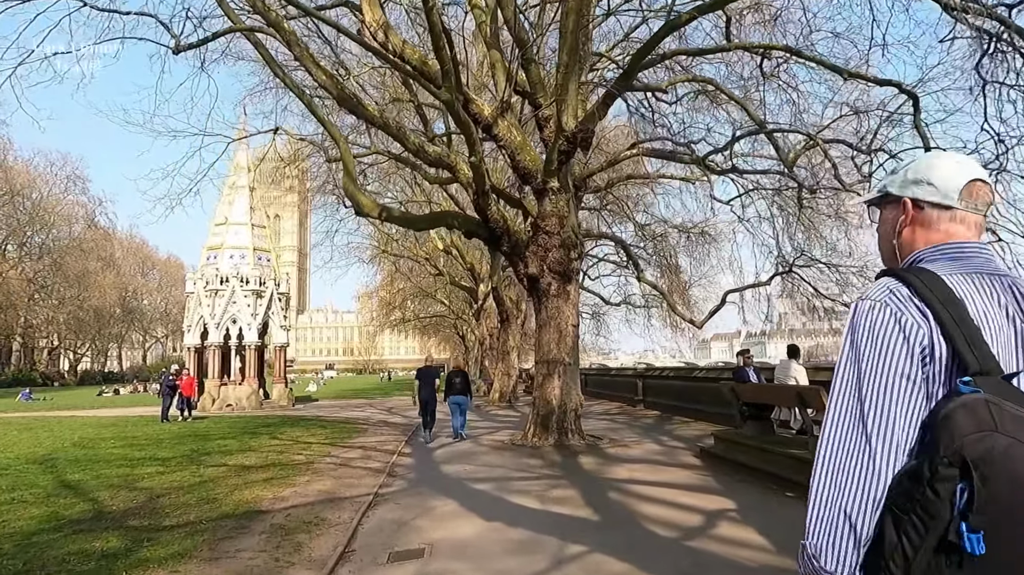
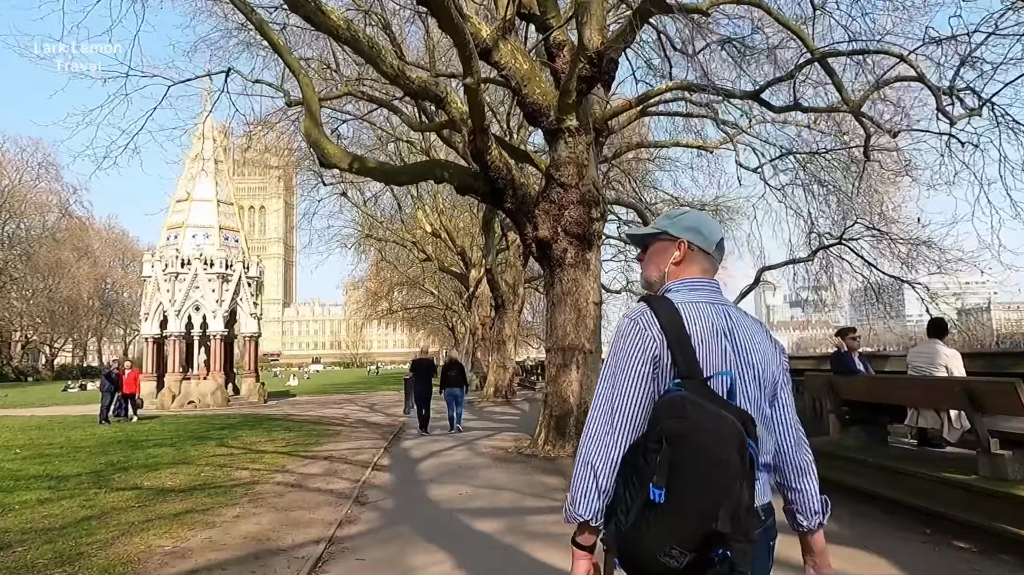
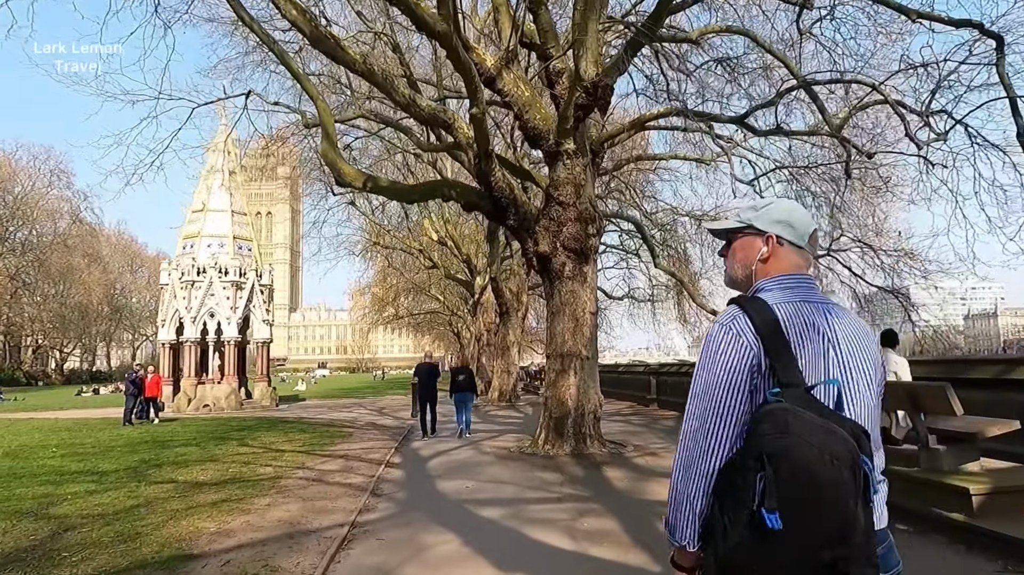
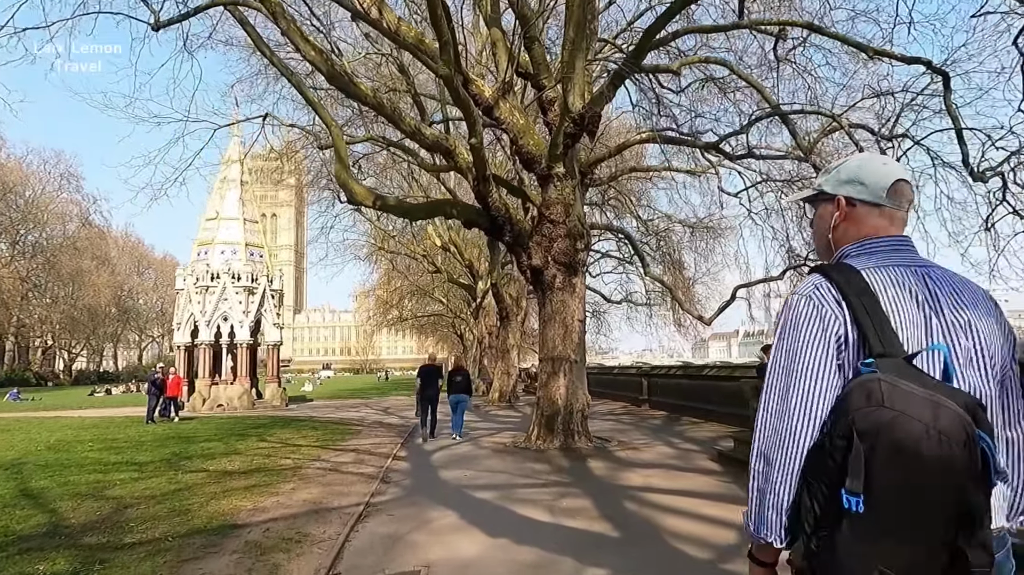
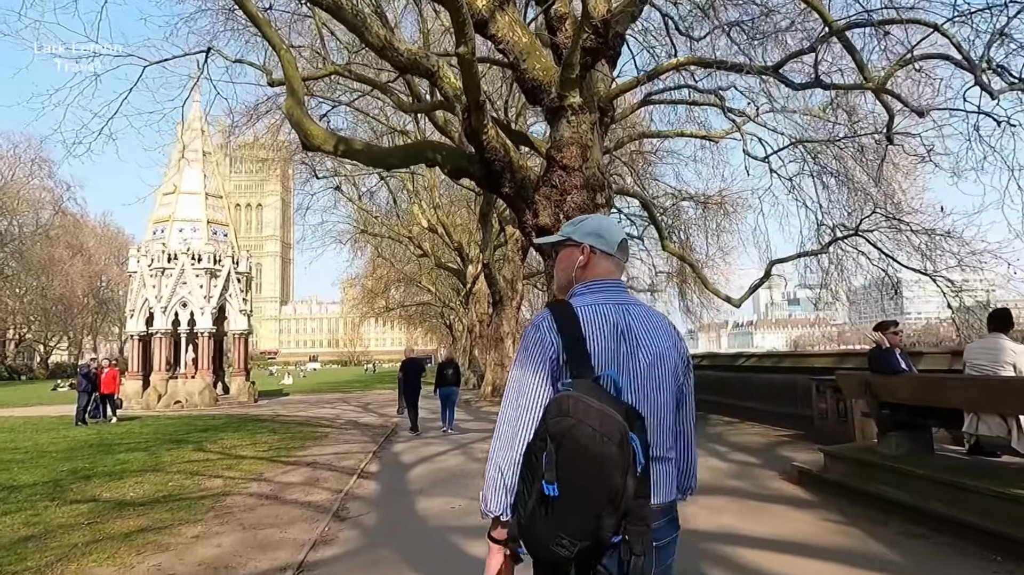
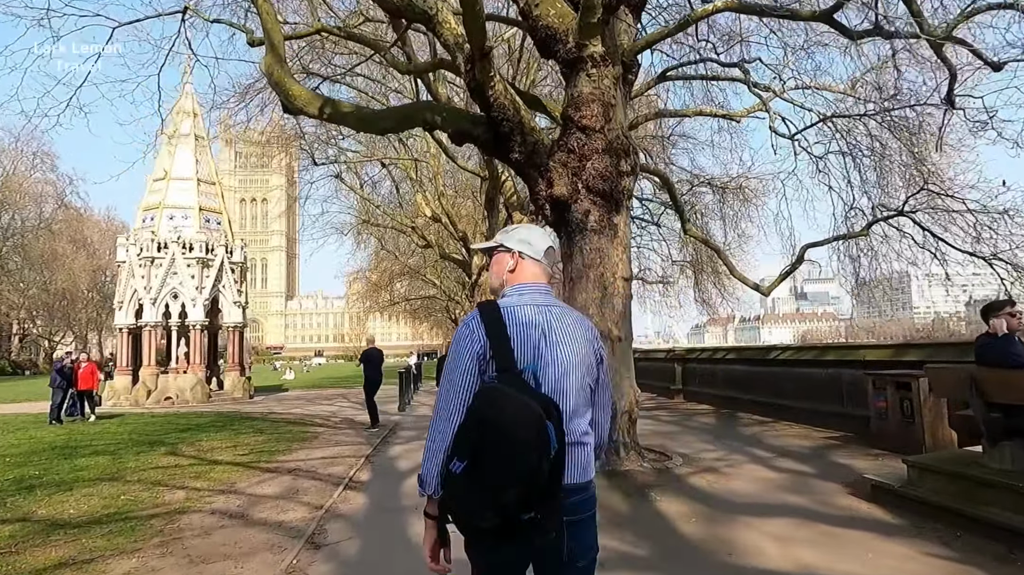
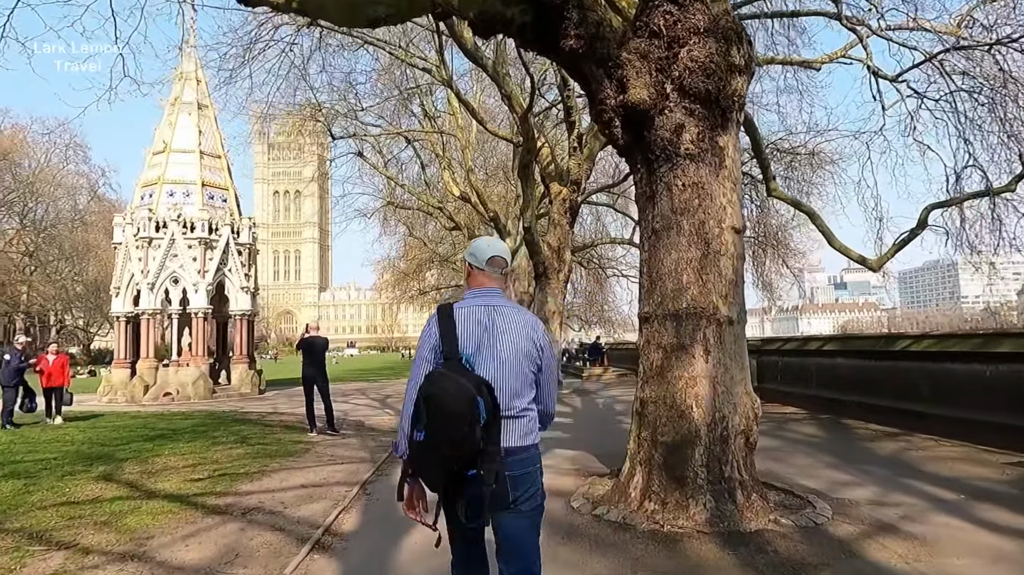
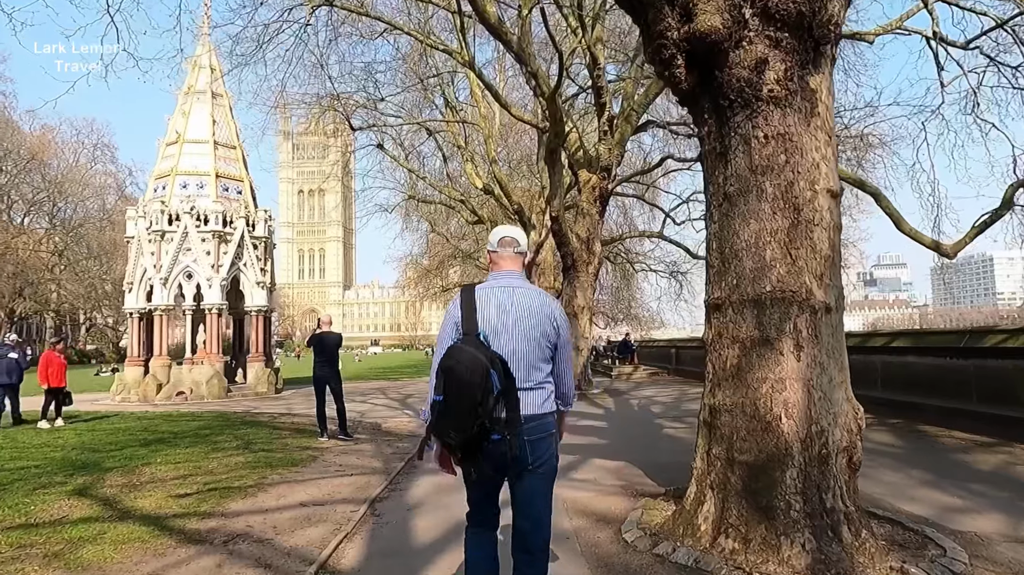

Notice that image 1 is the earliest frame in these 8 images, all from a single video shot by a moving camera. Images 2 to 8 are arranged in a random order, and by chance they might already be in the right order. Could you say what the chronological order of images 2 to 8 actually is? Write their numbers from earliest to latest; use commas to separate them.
4, 3, 2, 5, 6, 7, 8
